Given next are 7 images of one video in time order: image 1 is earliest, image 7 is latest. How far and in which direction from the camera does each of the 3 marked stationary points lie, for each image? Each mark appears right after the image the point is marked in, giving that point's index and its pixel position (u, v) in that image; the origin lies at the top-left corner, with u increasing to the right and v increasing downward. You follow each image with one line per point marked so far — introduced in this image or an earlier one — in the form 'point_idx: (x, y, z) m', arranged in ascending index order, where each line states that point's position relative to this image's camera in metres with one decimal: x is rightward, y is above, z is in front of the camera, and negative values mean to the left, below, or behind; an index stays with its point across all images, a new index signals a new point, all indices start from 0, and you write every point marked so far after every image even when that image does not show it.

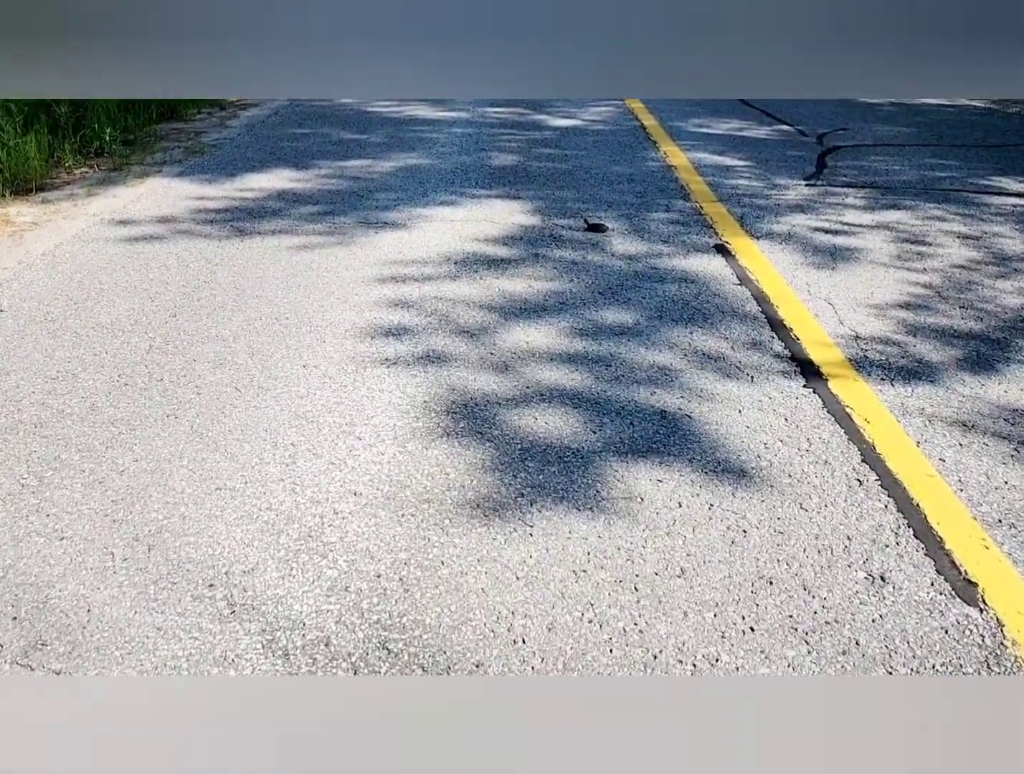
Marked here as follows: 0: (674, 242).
0: (+1.1, +0.9, +5.4) m
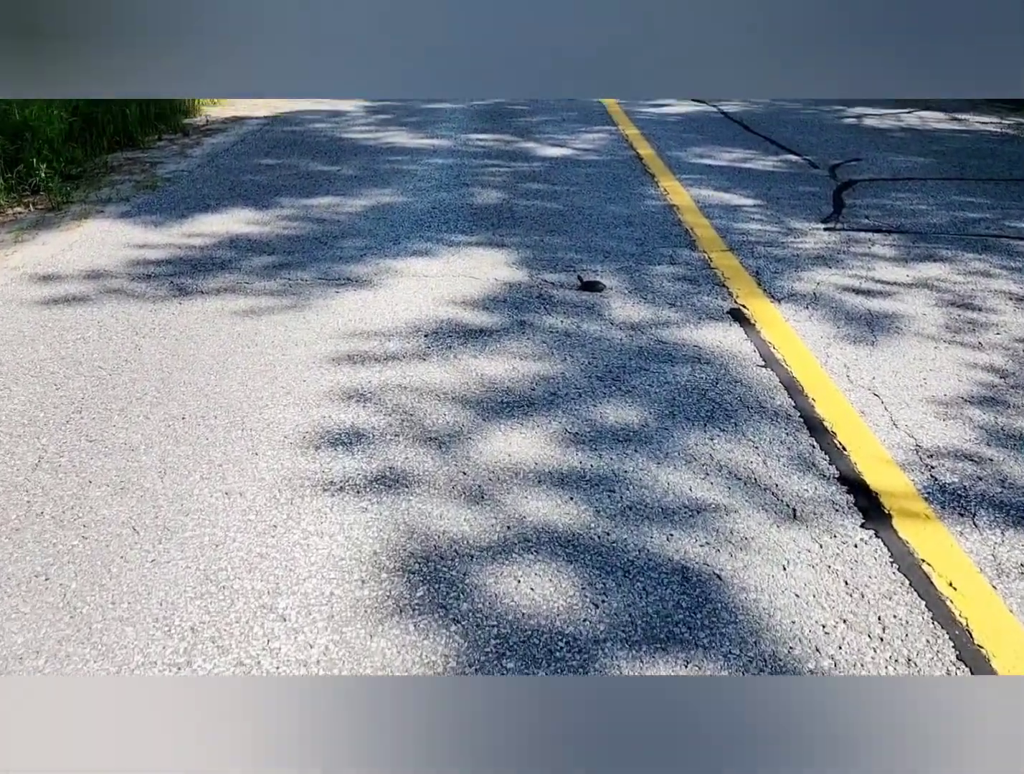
0: (+1.0, +0.4, +4.6) m
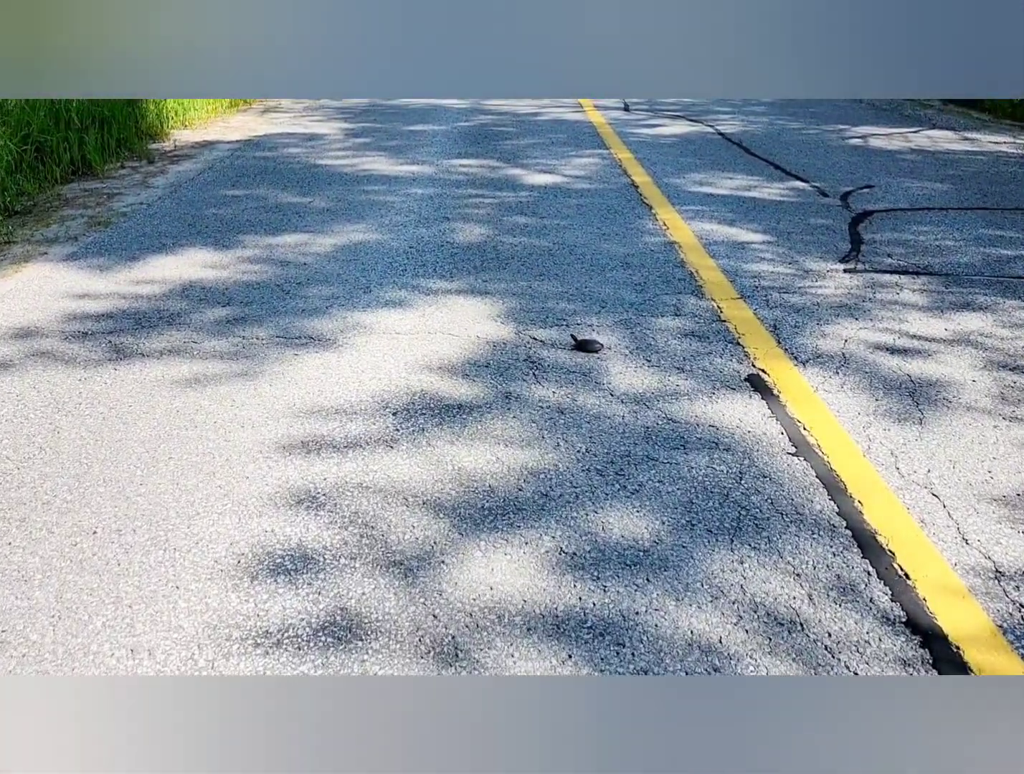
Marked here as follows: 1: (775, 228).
0: (+0.9, +0.1, +4.0) m
1: (+2.0, +1.2, +6.3) m
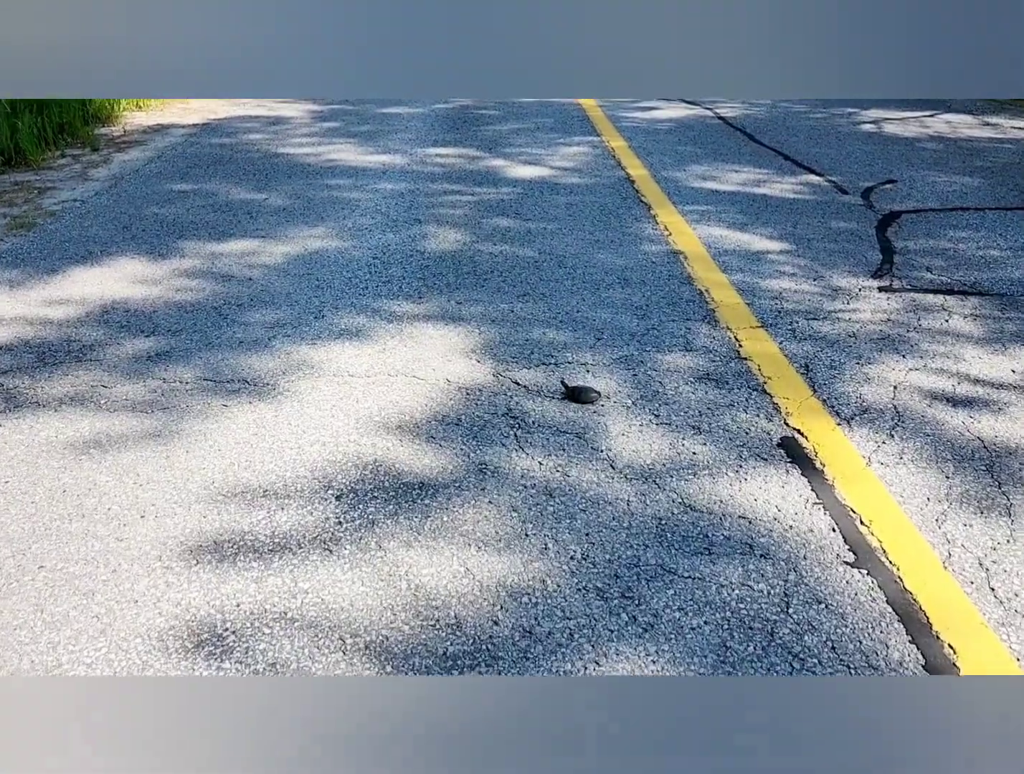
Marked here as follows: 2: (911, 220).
0: (+0.8, -0.2, +3.3) m
1: (+1.9, +1.0, +5.5) m
2: (+2.8, +1.2, +5.8) m
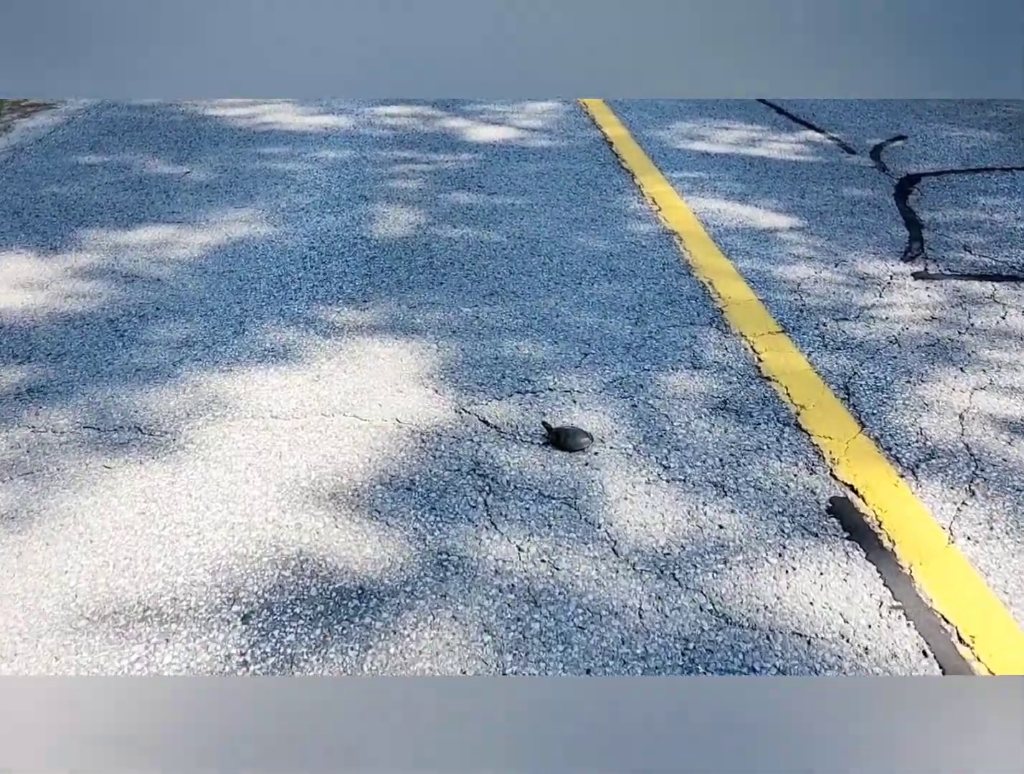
0: (+0.7, -0.3, +2.5) m
1: (+1.6, +1.0, +4.7) m
2: (+2.5, +1.2, +5.0) m
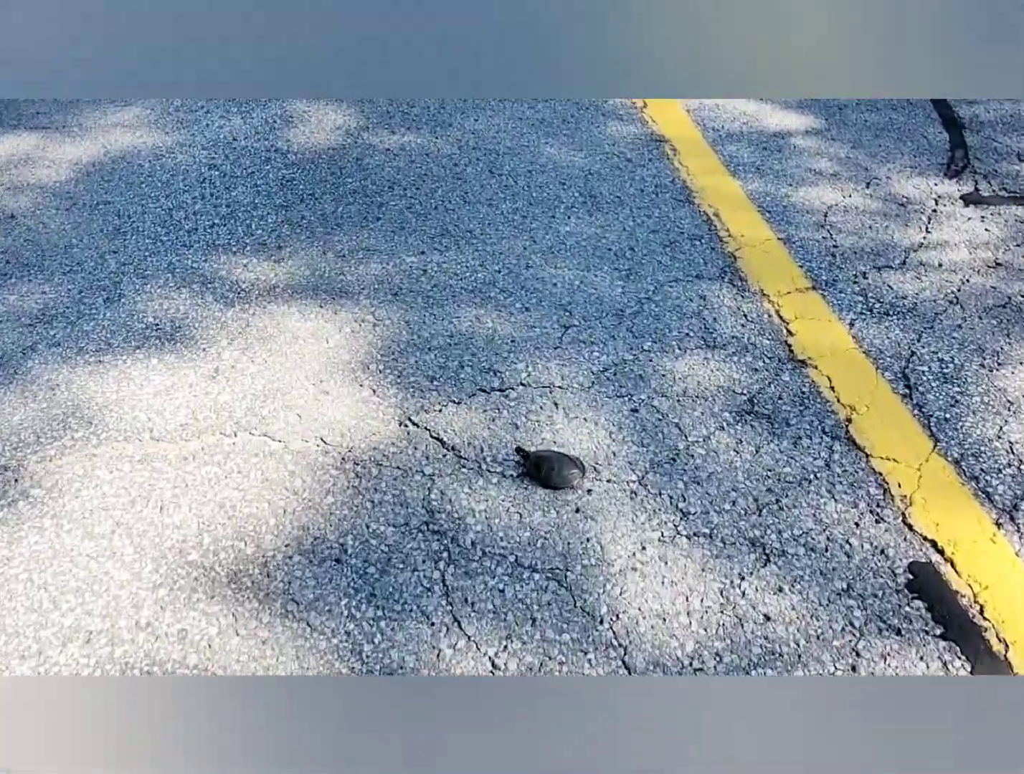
0: (+0.6, -0.4, +1.9) m
1: (+1.4, +1.3, +3.9) m
2: (+2.3, +1.6, +4.2) m
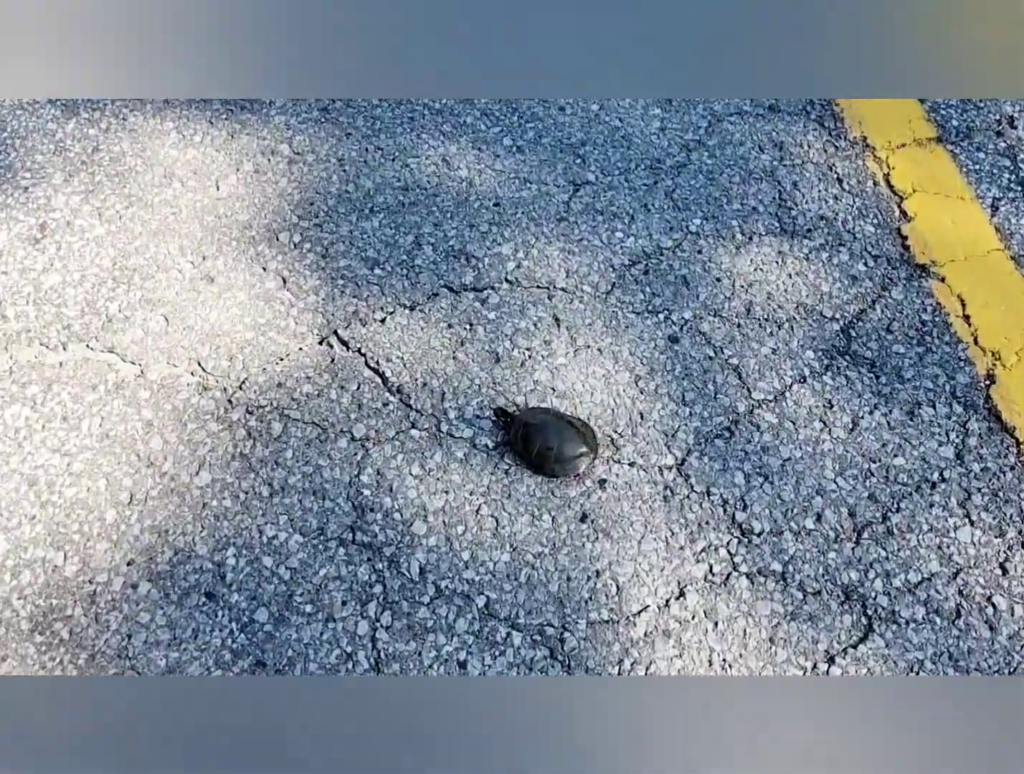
0: (+0.6, -0.3, +1.2) m
1: (+1.4, +1.8, +2.7) m
2: (+2.3, +2.1, +2.9) m
